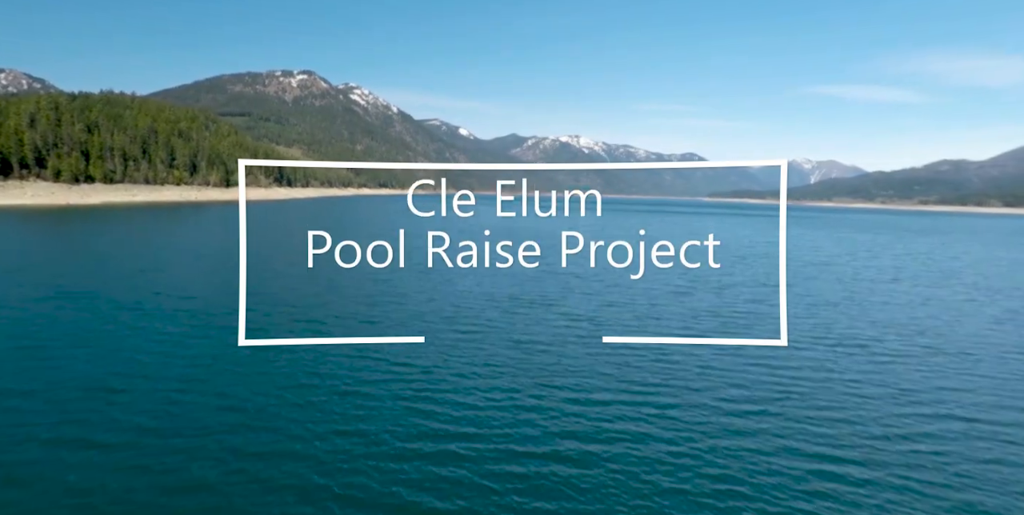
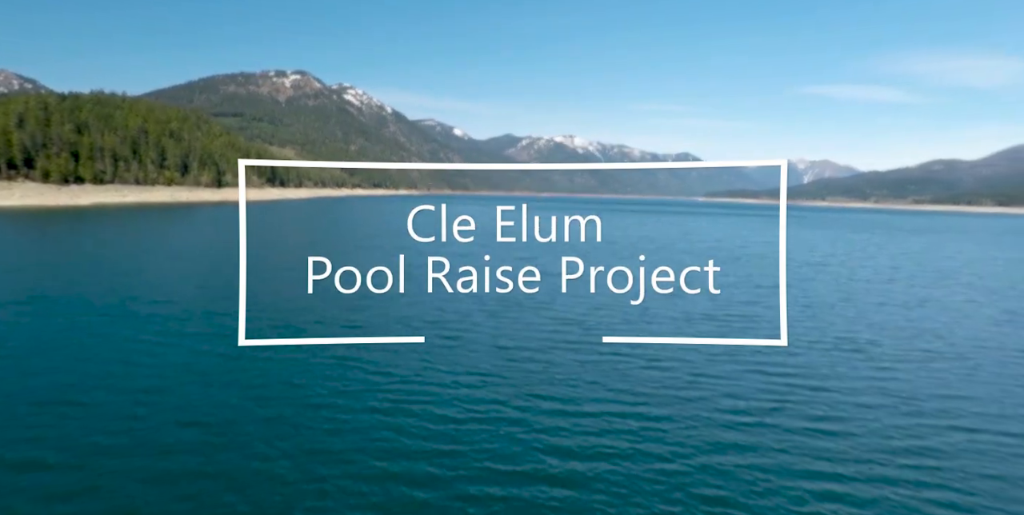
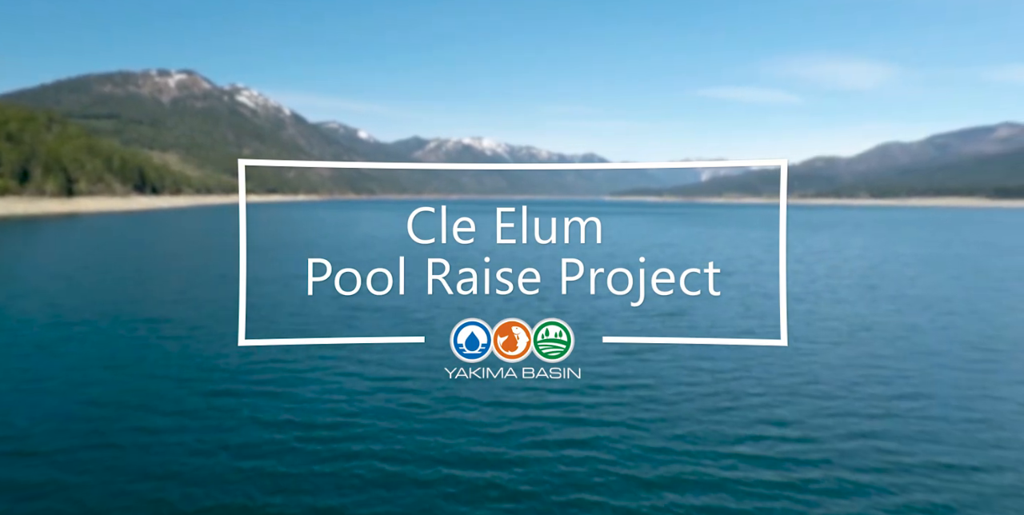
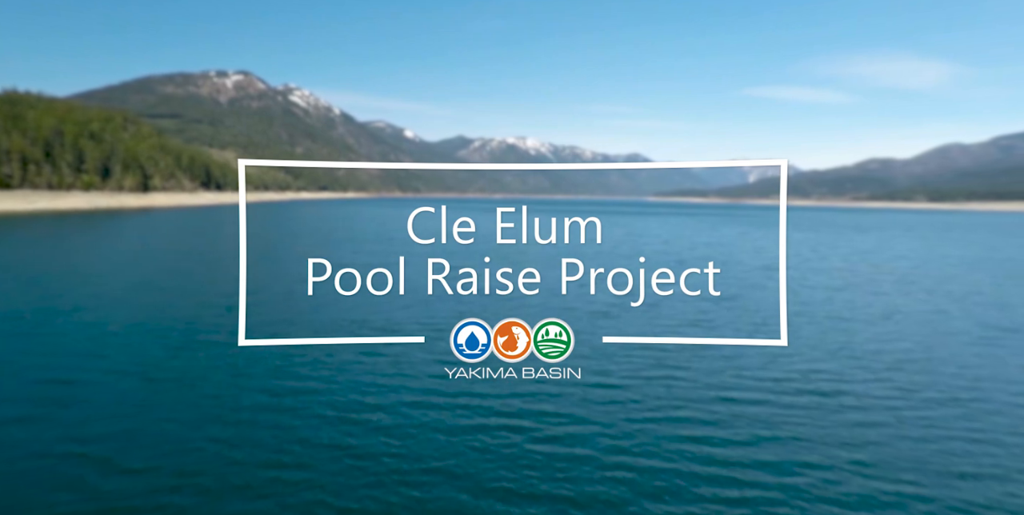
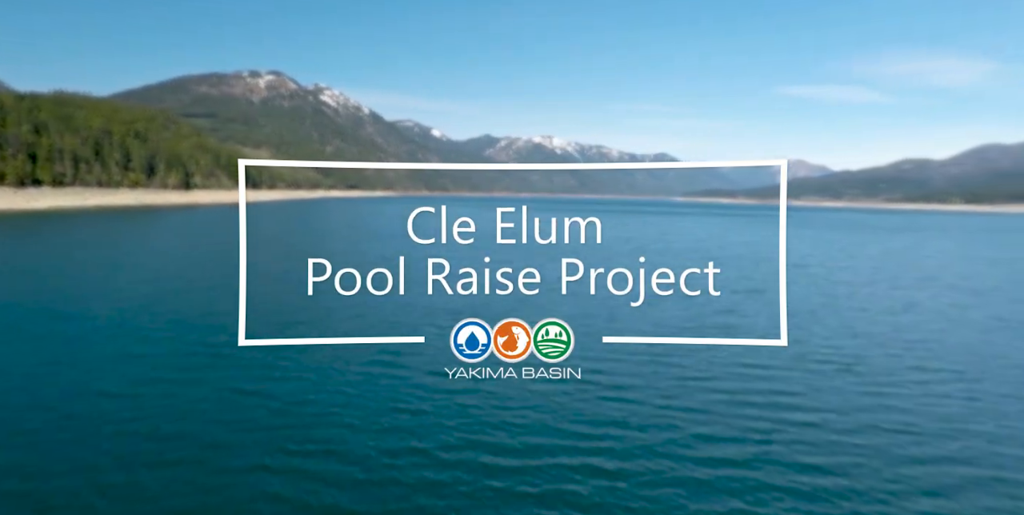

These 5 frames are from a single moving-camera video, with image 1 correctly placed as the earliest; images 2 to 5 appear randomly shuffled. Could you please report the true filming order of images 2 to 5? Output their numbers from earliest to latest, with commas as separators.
2, 5, 4, 3
